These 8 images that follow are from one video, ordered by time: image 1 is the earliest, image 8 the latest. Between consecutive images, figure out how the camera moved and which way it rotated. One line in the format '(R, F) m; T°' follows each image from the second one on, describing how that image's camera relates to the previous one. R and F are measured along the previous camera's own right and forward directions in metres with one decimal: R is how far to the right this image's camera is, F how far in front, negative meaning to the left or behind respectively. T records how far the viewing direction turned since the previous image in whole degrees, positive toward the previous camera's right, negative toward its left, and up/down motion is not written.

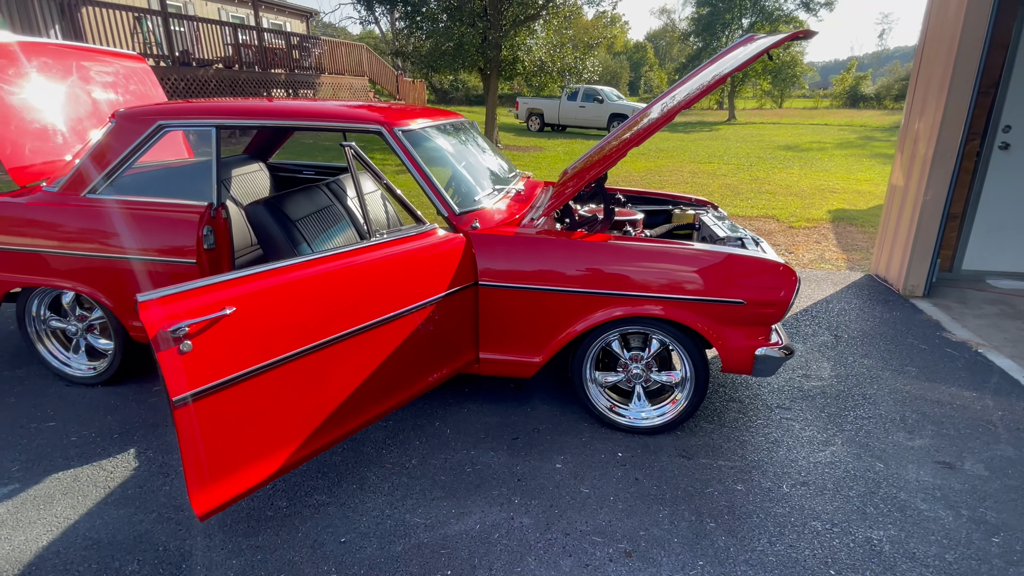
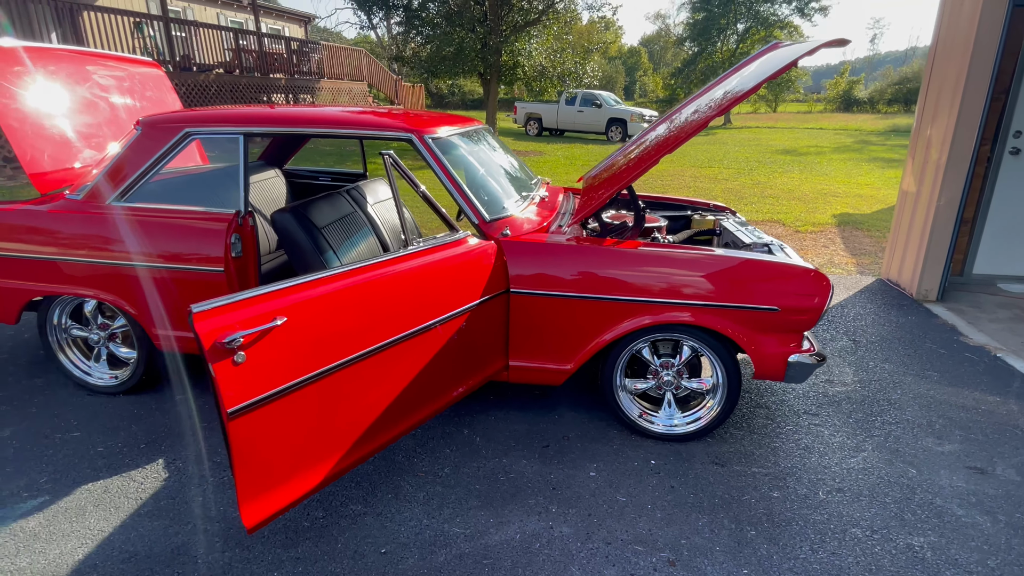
(-0.2, 0.0) m; +1°
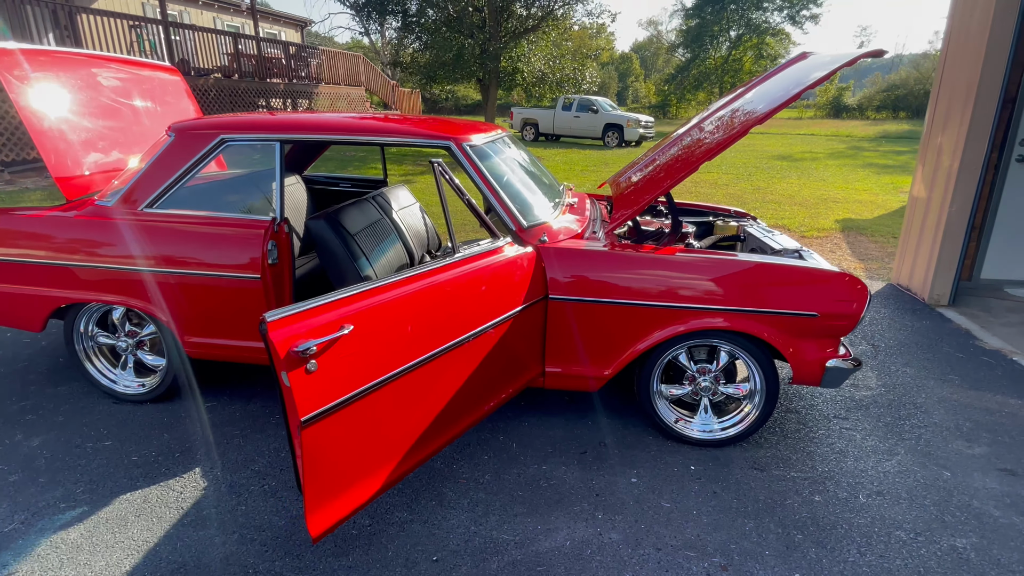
(-0.2, 0.0) m; +1°
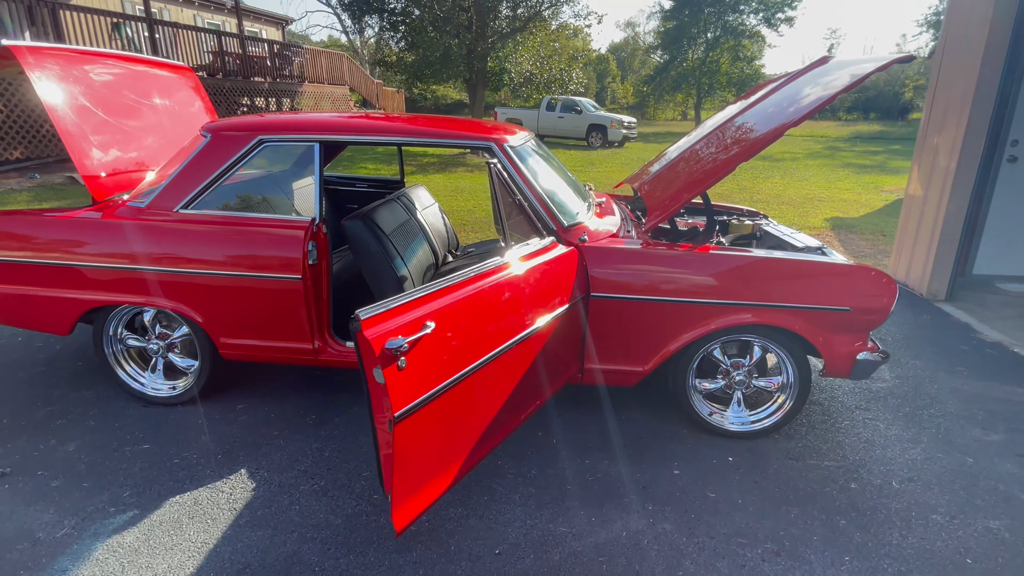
(-0.3, 0.0) m; +2°
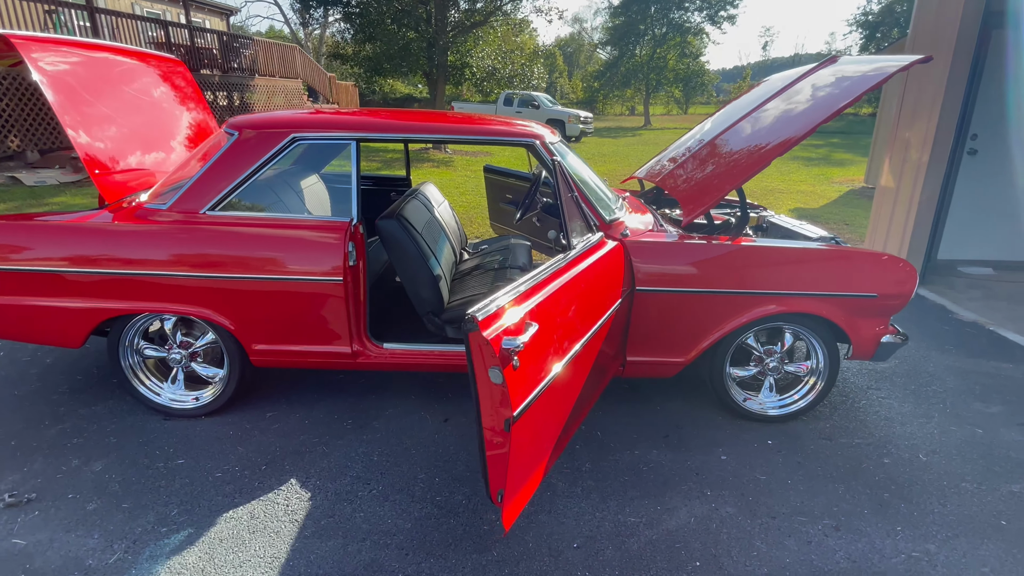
(-0.5, 0.0) m; +5°
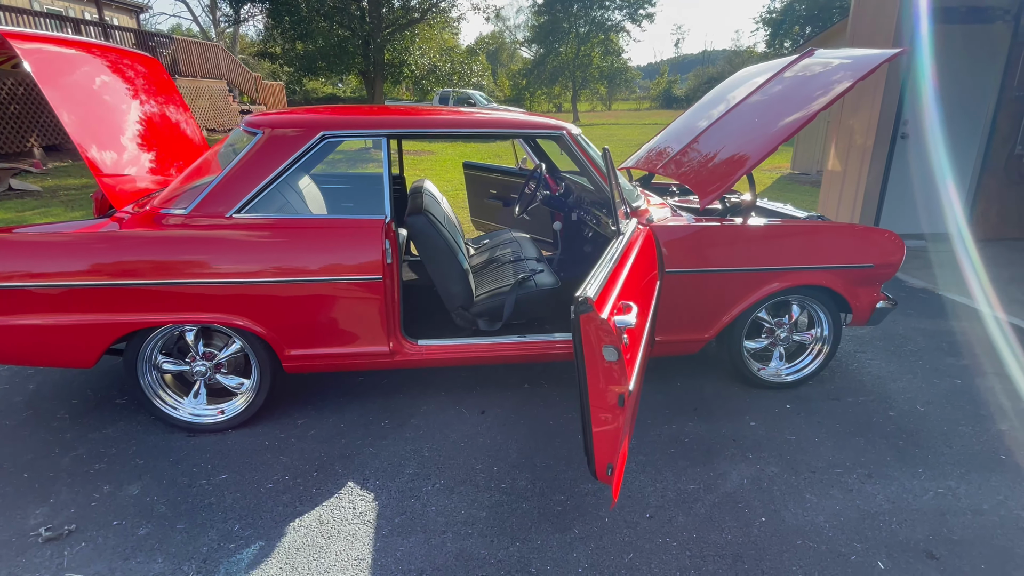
(-0.5, 0.0) m; +7°
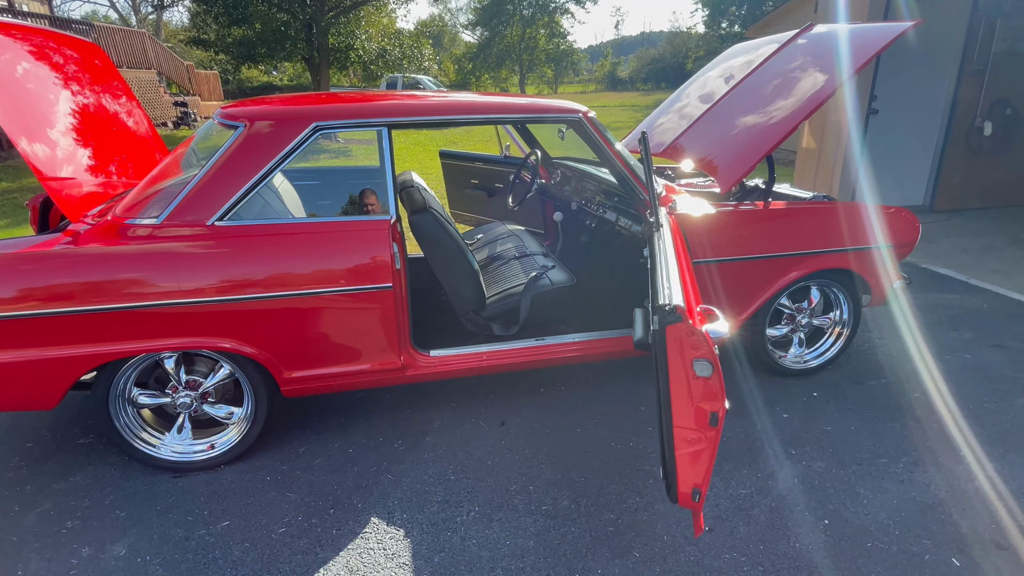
(-0.3, +0.3) m; +5°
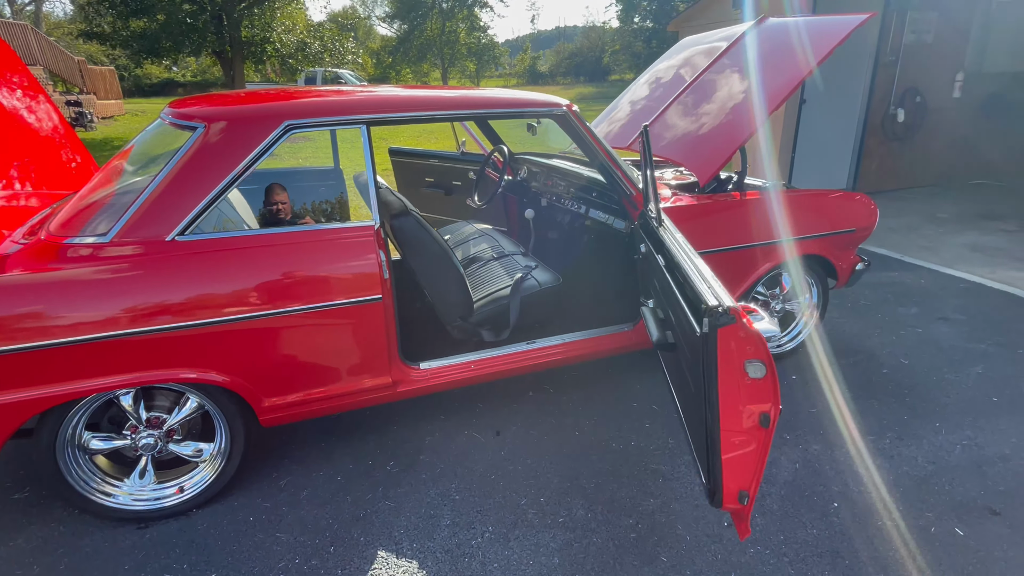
(-0.3, +0.1) m; +7°
